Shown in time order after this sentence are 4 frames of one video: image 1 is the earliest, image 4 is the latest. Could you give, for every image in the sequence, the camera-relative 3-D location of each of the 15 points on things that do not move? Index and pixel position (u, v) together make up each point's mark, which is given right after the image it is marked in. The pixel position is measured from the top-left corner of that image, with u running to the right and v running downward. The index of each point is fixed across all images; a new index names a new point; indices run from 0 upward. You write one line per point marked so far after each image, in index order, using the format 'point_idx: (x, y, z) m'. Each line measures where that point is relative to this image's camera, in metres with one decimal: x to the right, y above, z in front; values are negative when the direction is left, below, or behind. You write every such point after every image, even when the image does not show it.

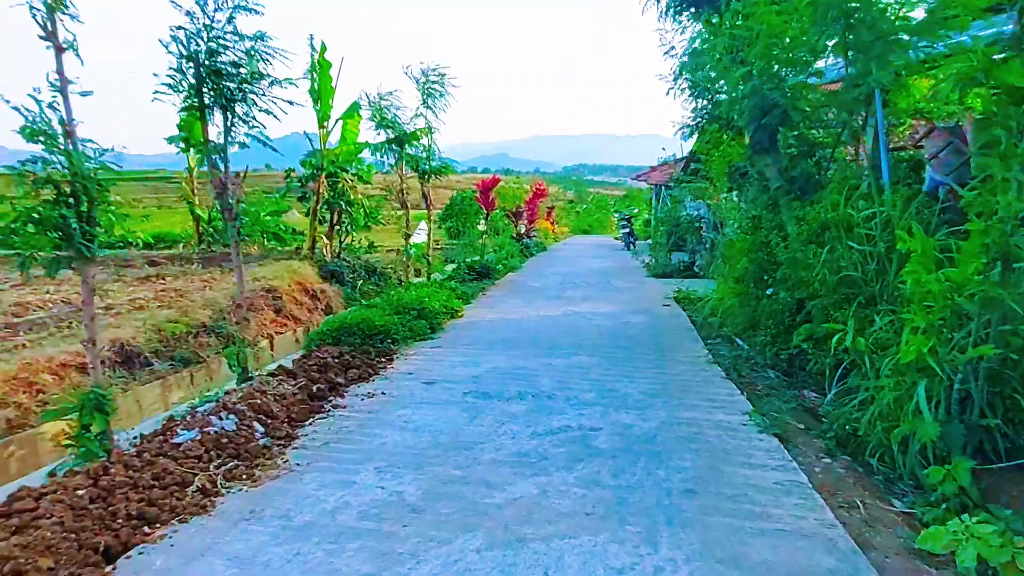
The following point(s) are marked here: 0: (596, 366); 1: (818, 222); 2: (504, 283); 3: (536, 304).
0: (+0.6, -0.6, +5.1) m
1: (+2.0, +0.4, +4.4) m
2: (-0.1, +0.1, +10.9) m
3: (+0.3, -0.2, +8.3) m
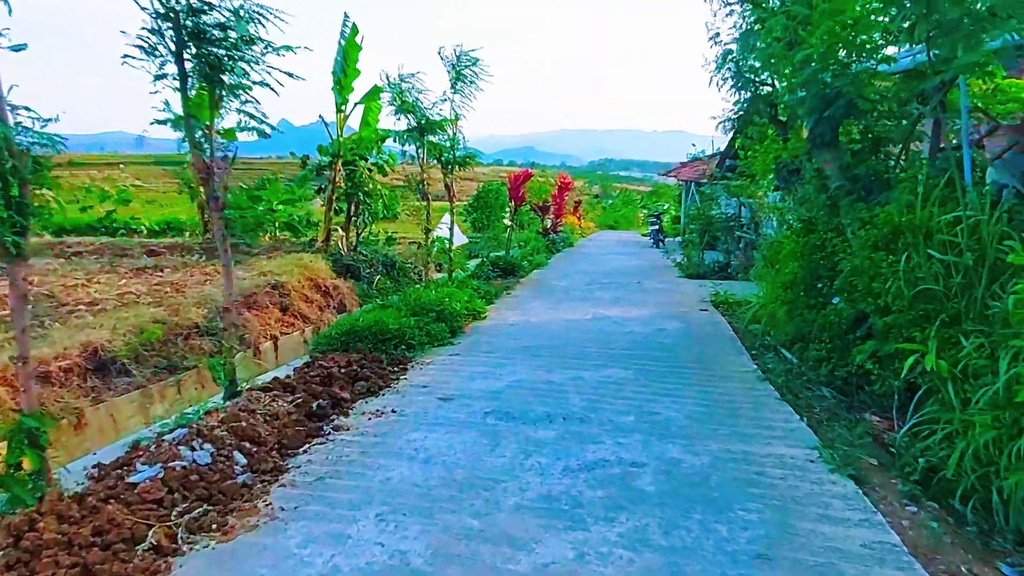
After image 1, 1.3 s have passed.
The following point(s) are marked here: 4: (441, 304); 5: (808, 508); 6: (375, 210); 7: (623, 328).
0: (+0.8, -0.6, +4.6) m
1: (+2.2, +0.4, +3.7) m
2: (+0.3, +0.1, +10.3) m
3: (+0.6, -0.2, +7.8) m
4: (-0.7, -0.1, +6.3) m
5: (+1.2, -0.9, +2.7) m
6: (-1.7, +1.0, +8.4) m
7: (+1.1, -0.4, +6.5) m
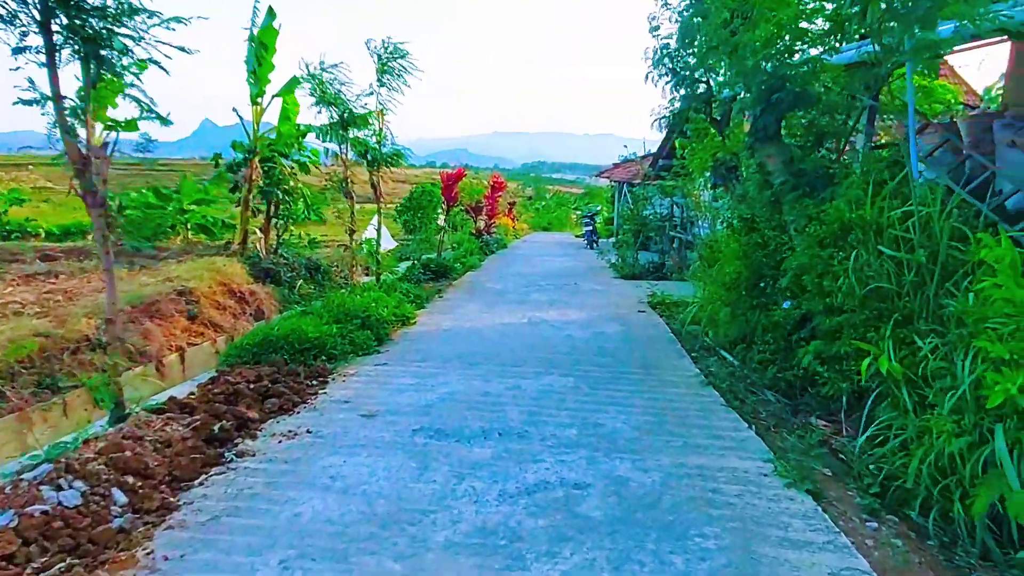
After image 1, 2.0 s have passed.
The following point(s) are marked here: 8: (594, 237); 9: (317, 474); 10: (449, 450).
0: (+0.4, -0.7, +4.3) m
1: (+1.8, +0.4, +3.6) m
2: (-0.7, +0.1, +10.0) m
3: (-0.2, -0.2, +7.4) m
4: (-1.3, -0.2, +5.9) m
5: (+0.9, -0.9, +2.5) m
6: (-2.5, +0.9, +7.9) m
7: (+0.4, -0.4, +6.2) m
8: (+2.3, +1.4, +18.4) m
9: (-0.8, -0.8, +2.9) m
10: (-0.3, -0.8, +3.2) m
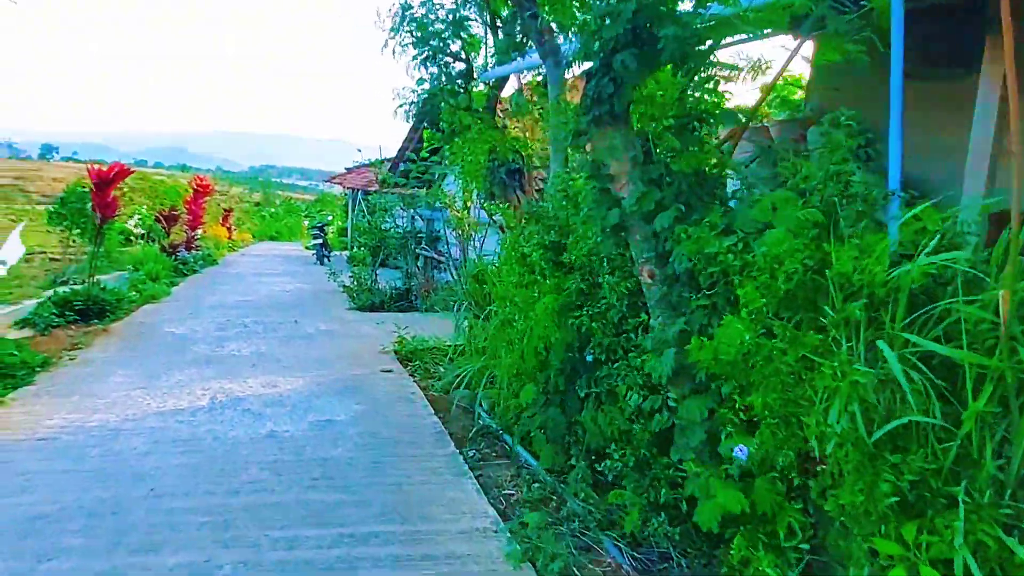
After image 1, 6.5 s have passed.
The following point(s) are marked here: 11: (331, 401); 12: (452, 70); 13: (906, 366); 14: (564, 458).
0: (-0.8, -1.0, +2.0) m
1: (+0.8, 0.0, +1.9) m
2: (-4.0, -0.4, +6.8) m
3: (-2.4, -0.7, +4.7) m
4: (-2.9, -0.6, +2.8) m
5: (+0.5, -1.2, +0.5) m
6: (-4.8, +0.4, +4.2) m
7: (-1.4, -0.8, +3.8) m
8: (-4.4, +0.9, +15.8) m
9: (-1.4, -1.2, +0.2) m
10: (-1.0, -1.1, +0.7) m
11: (-1.2, -0.7, +4.3) m
12: (-0.6, +2.1, +6.6) m
13: (+0.9, -0.2, +1.6) m
14: (+0.3, -0.8, +3.1) m
